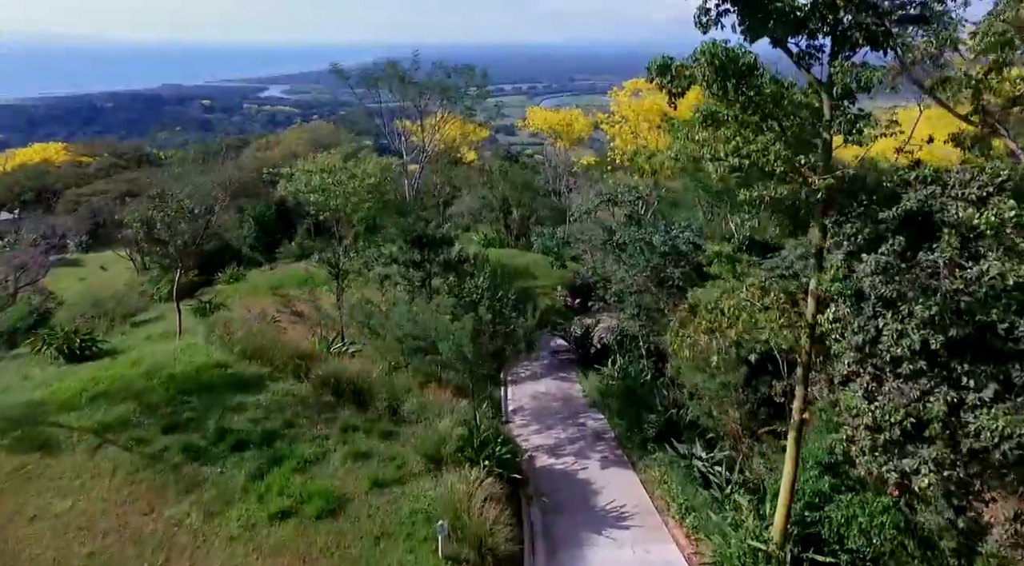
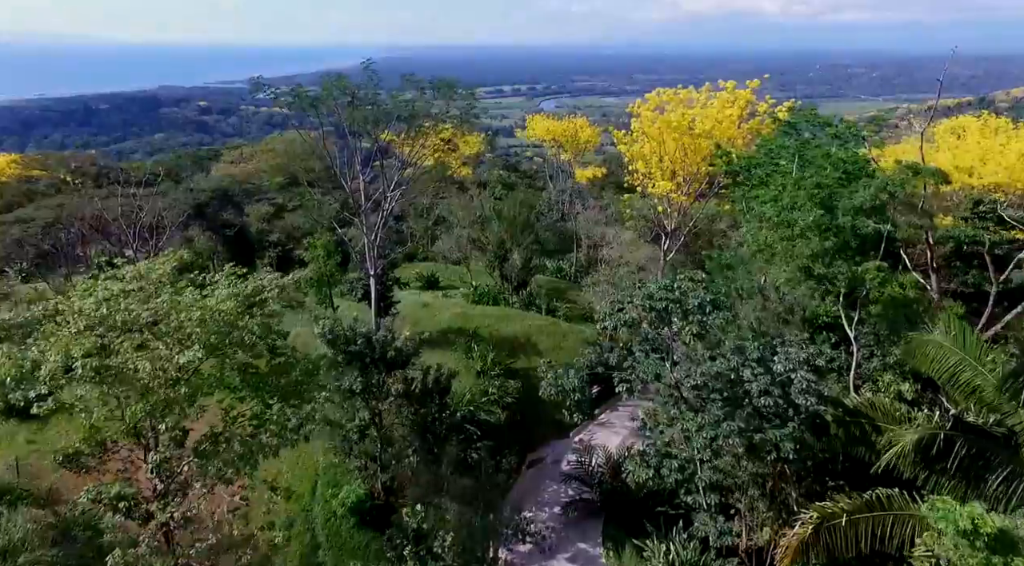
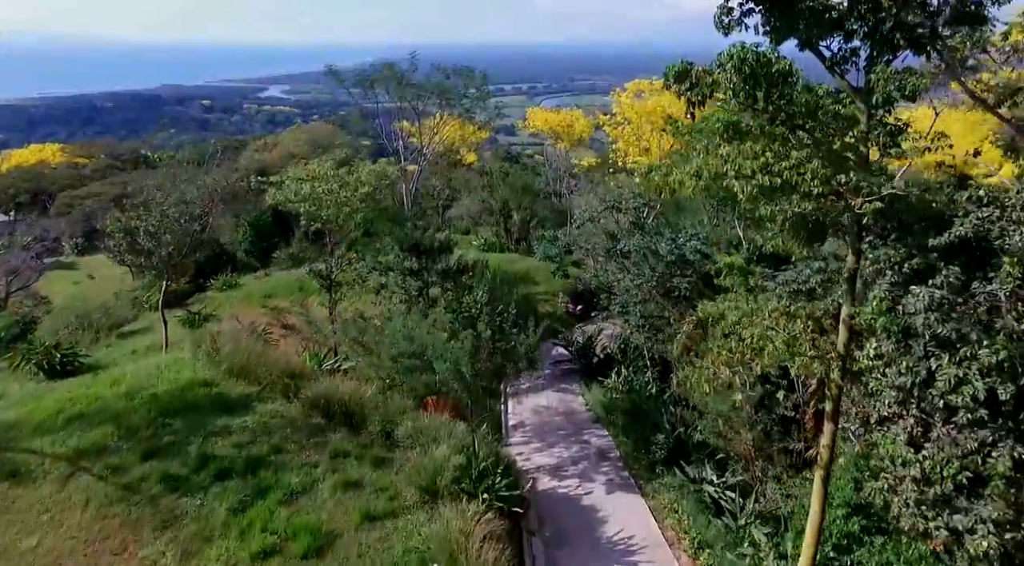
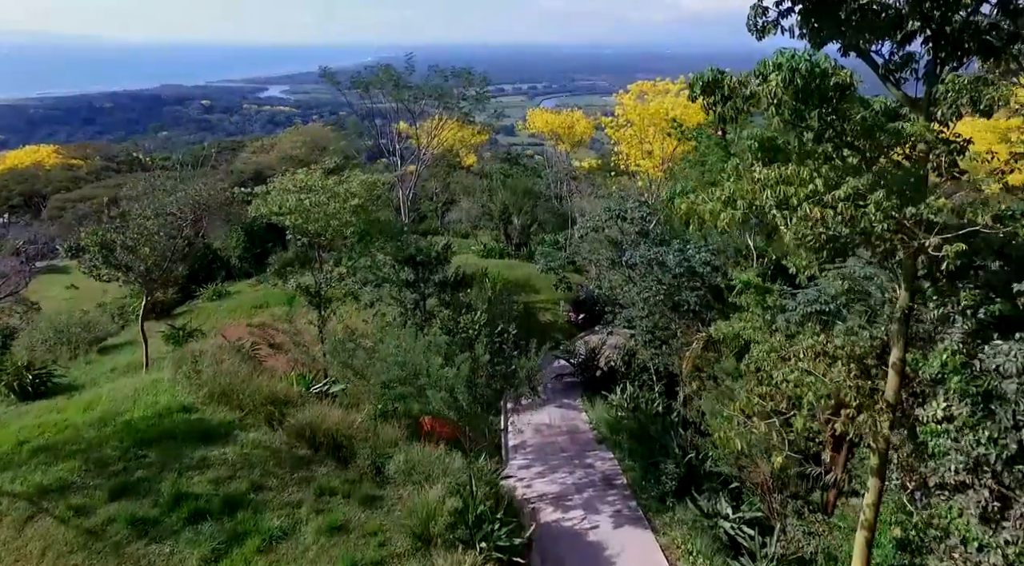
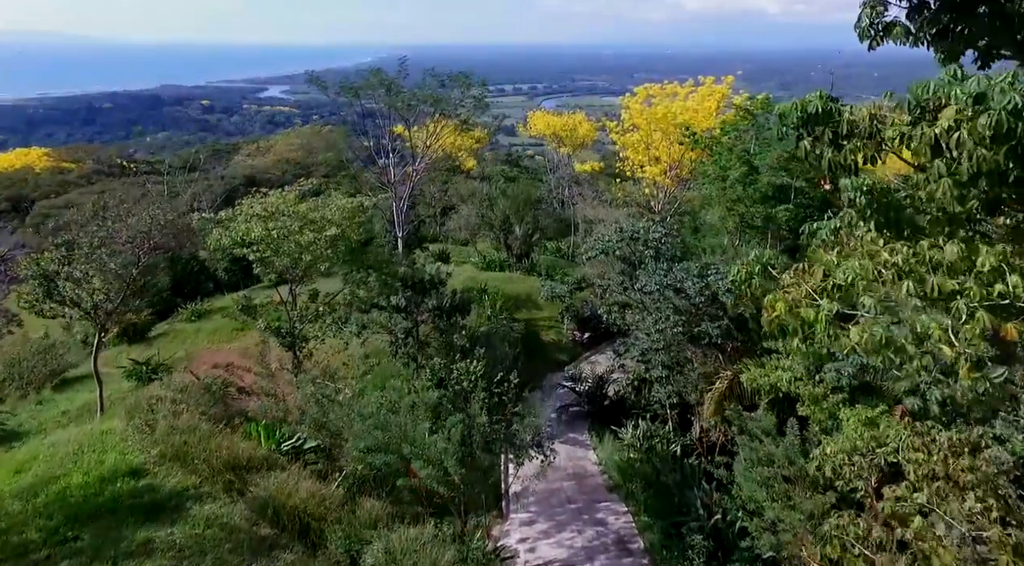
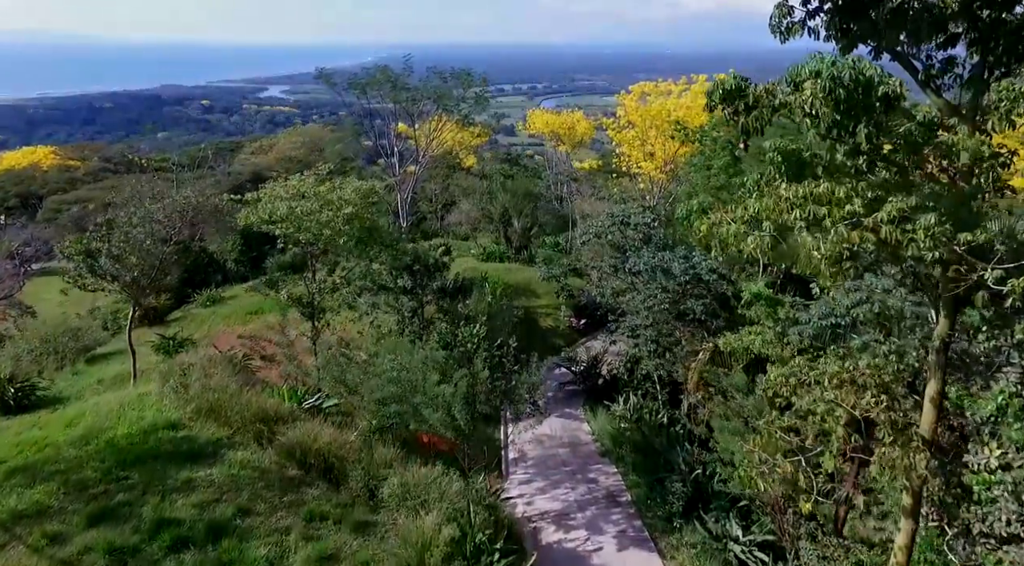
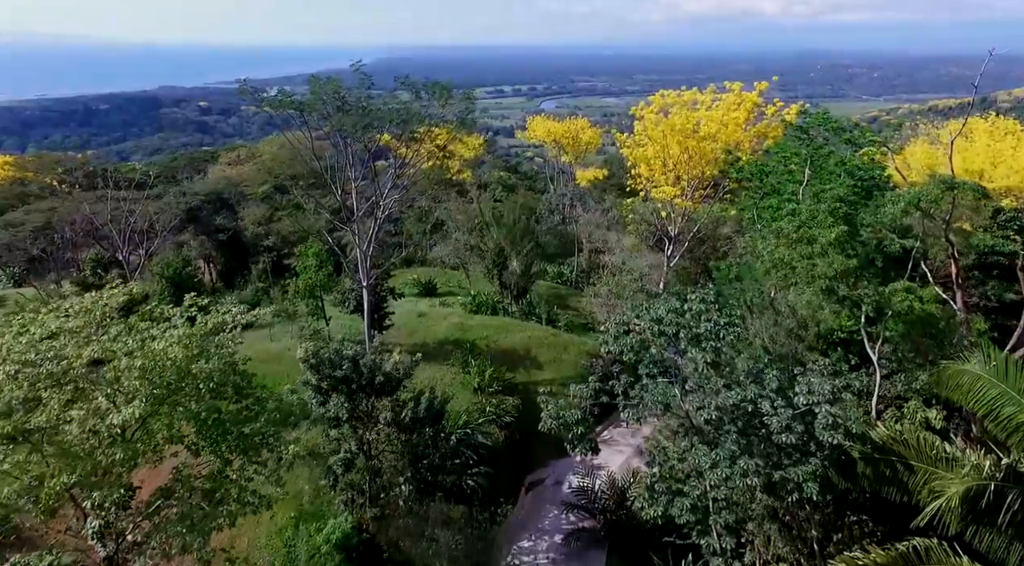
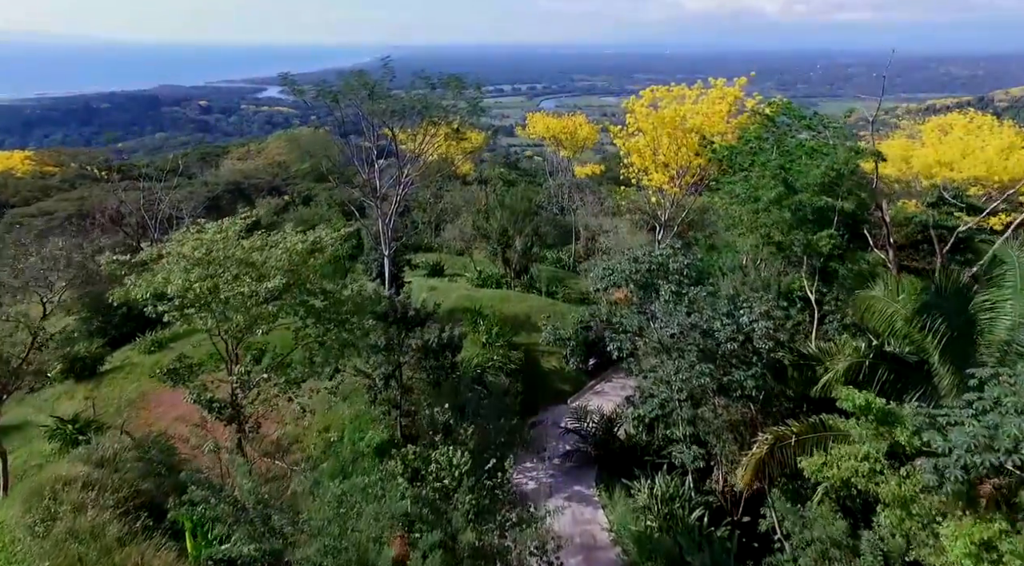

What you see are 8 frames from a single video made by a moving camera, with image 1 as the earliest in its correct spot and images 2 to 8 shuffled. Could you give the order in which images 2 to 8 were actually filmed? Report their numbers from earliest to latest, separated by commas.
3, 4, 6, 5, 8, 2, 7
